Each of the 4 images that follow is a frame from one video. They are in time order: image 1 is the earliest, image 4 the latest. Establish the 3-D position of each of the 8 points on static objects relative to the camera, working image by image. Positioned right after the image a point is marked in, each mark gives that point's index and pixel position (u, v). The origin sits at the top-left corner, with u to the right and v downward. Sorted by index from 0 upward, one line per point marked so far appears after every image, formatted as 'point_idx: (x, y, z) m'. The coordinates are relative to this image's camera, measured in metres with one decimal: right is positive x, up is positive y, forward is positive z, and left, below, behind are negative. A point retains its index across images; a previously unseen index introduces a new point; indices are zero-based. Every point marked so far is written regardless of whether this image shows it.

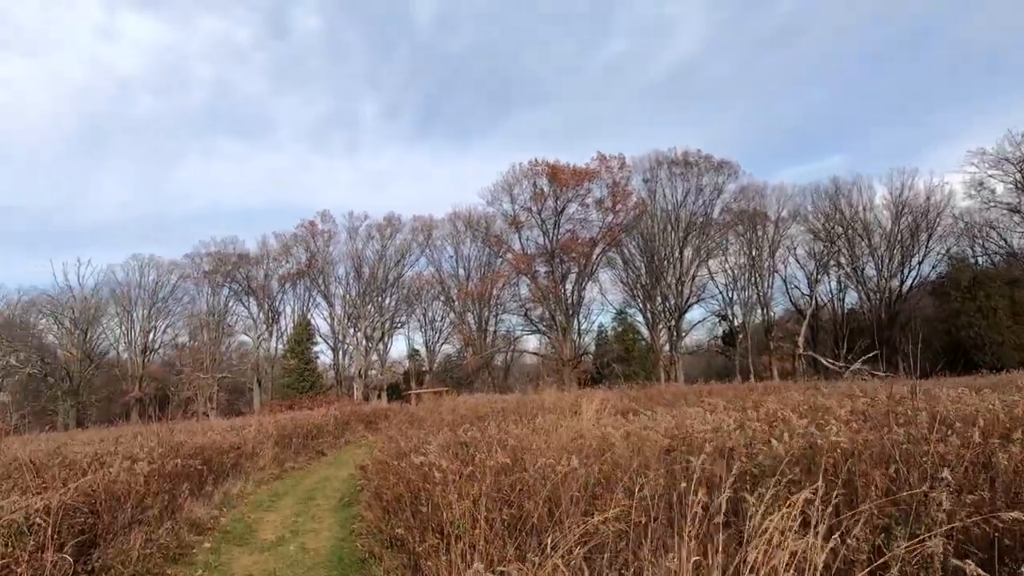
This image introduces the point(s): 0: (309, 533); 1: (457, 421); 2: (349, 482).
0: (-2.5, -3.0, +6.6) m
1: (-1.1, -2.6, +10.4) m
2: (-3.0, -3.5, +9.8) m
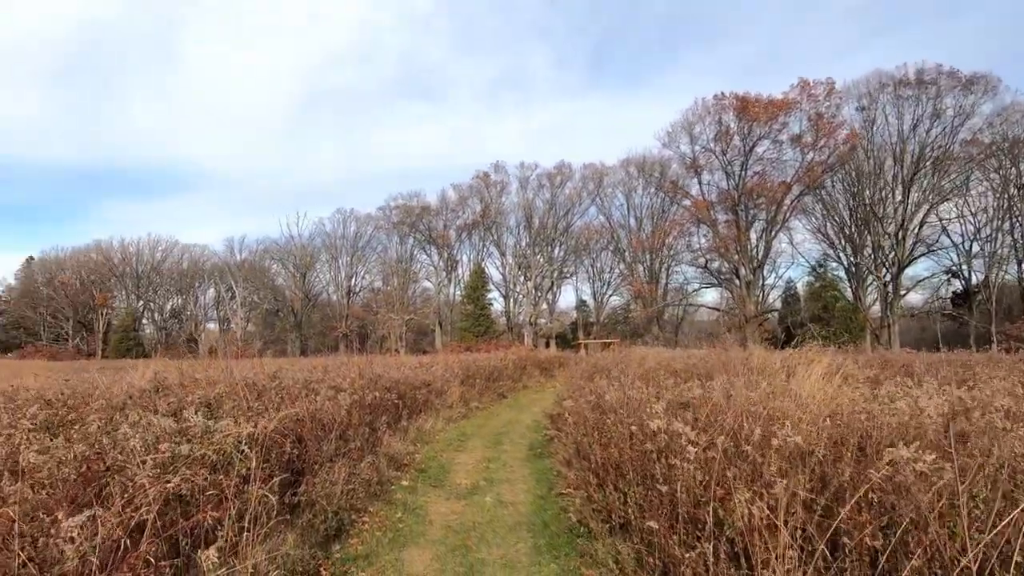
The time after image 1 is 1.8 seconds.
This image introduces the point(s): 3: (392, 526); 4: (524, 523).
0: (-0.1, -2.2, +6.0) m
1: (+2.4, -1.5, +9.2) m
2: (+0.4, -2.4, +9.4) m
3: (-1.0, -2.1, +4.7) m
4: (+0.1, -2.1, +4.8) m
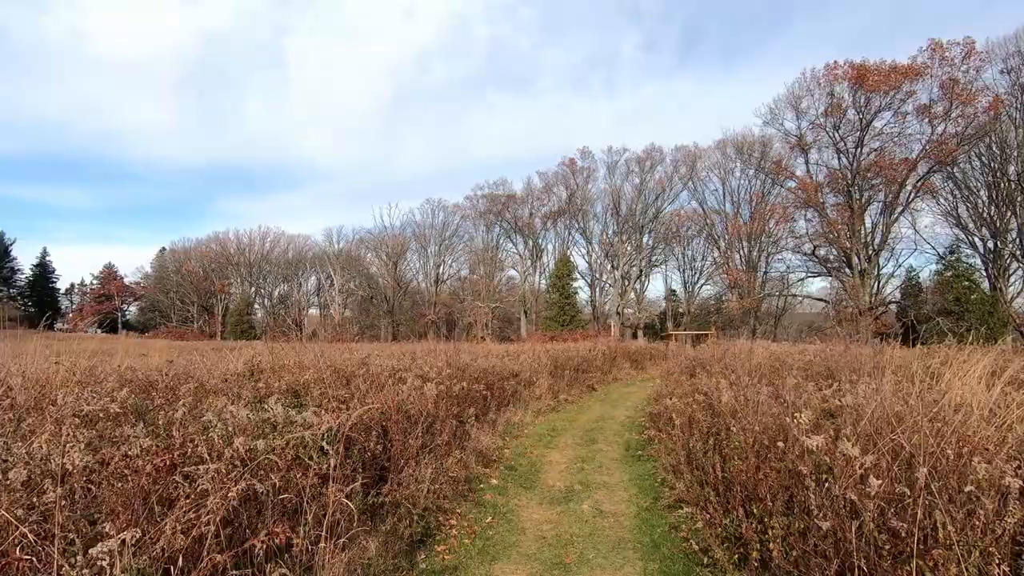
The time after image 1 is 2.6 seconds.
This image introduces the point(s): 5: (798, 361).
0: (+0.9, -2.0, +5.5) m
1: (+3.9, -1.3, +8.2) m
2: (+1.9, -2.2, +8.7) m
3: (-0.2, -2.0, +4.3) m
4: (+0.9, -1.9, +4.2) m
5: (+5.5, -1.4, +10.3) m
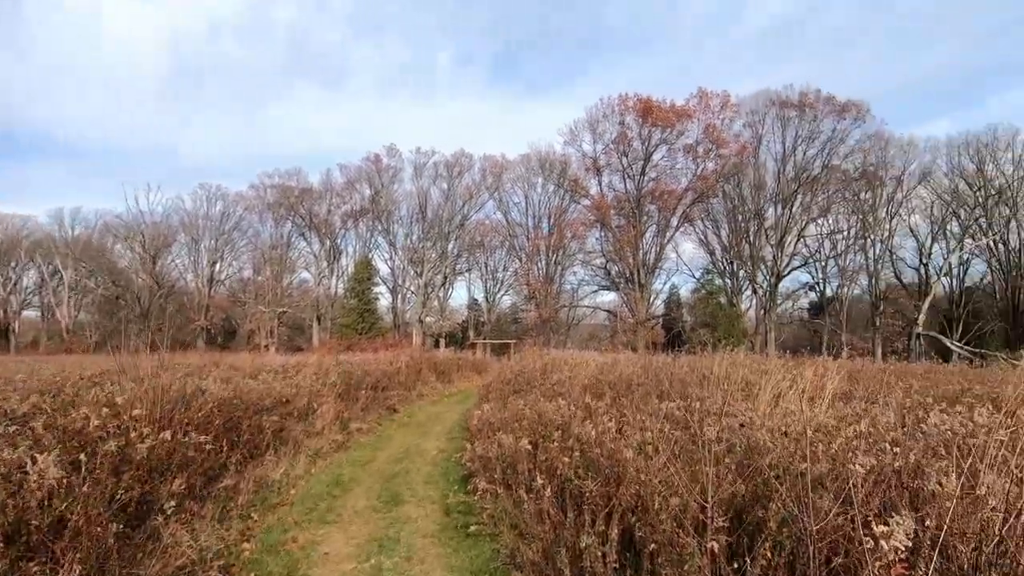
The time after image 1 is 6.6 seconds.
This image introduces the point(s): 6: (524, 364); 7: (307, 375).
0: (-0.5, -1.9, +3.0) m
1: (+1.3, -1.3, +6.7) m
2: (-0.8, -2.2, +6.4) m
3: (-1.2, -1.8, +1.5) m
4: (-0.1, -1.8, +1.8) m
5: (+2.0, -1.4, +9.2) m
6: (+0.3, -1.8, +12.9) m
7: (-3.8, -1.6, +10.0) m
